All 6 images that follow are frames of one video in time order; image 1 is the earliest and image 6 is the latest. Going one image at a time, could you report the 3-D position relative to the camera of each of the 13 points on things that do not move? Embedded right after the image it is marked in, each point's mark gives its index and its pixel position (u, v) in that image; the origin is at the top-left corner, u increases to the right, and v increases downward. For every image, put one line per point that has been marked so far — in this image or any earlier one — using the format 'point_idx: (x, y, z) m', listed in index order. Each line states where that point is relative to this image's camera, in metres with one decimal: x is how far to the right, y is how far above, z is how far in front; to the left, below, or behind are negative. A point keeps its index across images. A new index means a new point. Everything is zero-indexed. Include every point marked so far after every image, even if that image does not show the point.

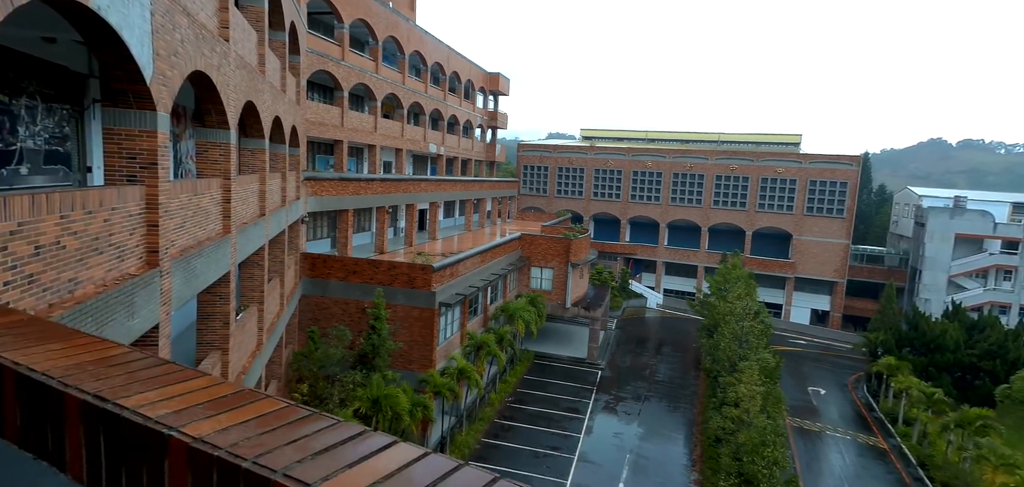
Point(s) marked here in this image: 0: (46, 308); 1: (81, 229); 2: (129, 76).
0: (-3.9, -0.5, +4.8) m
1: (-4.0, +0.1, +5.3) m
2: (-4.2, +1.8, +6.4) m
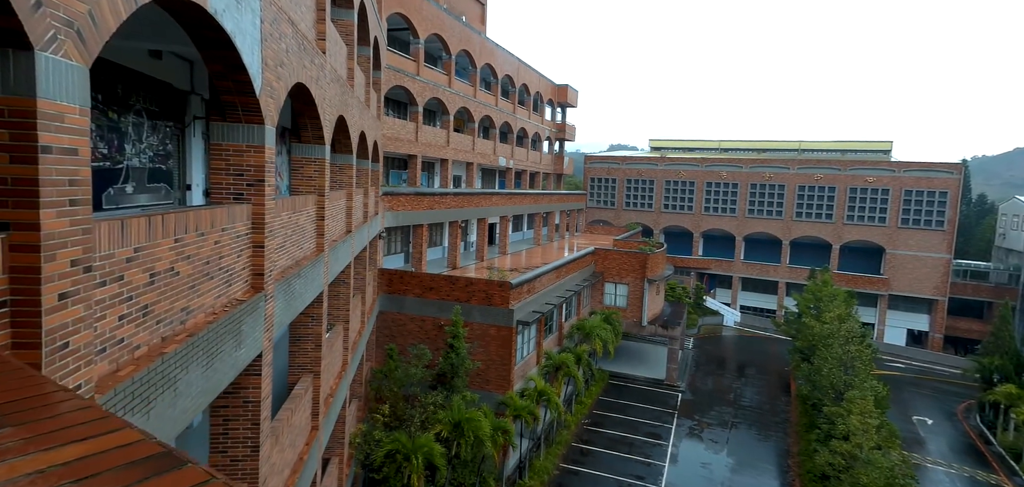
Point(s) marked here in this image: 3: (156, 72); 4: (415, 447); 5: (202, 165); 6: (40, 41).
0: (-2.6, -0.7, +4.3) m
1: (-2.7, -0.1, +4.9) m
2: (-2.8, +1.6, +6.0) m
3: (-4.9, +2.4, +8.0) m
4: (-2.3, -4.8, +13.8) m
5: (-5.2, +1.3, +9.5) m
6: (-2.2, +0.9, +2.7) m
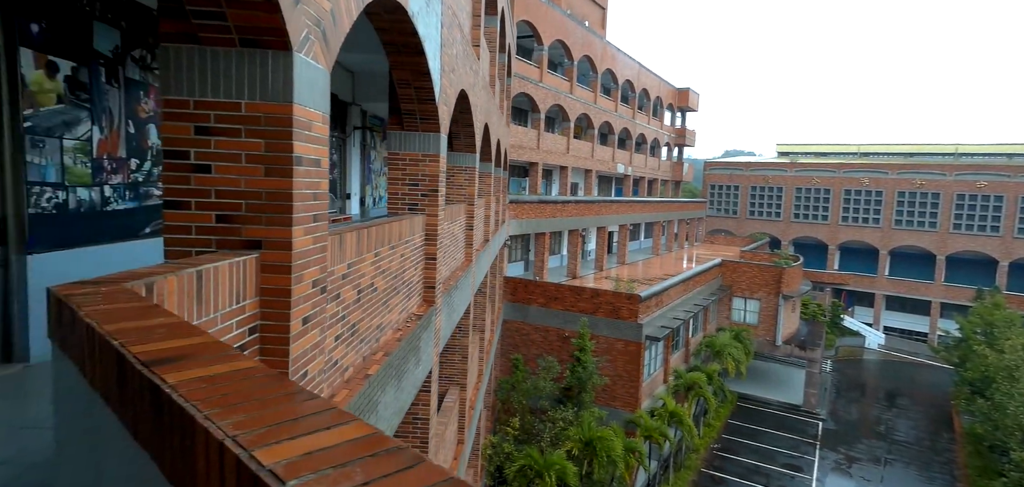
0: (-1.1, -0.8, +4.1) m
1: (-1.0, -0.2, +4.7) m
2: (-0.9, +1.5, +5.8) m
3: (-2.6, +2.2, +8.1) m
4: (+0.8, -5.1, +13.3) m
5: (-2.6, +1.2, +9.7) m
6: (-0.9, +0.9, +2.4) m
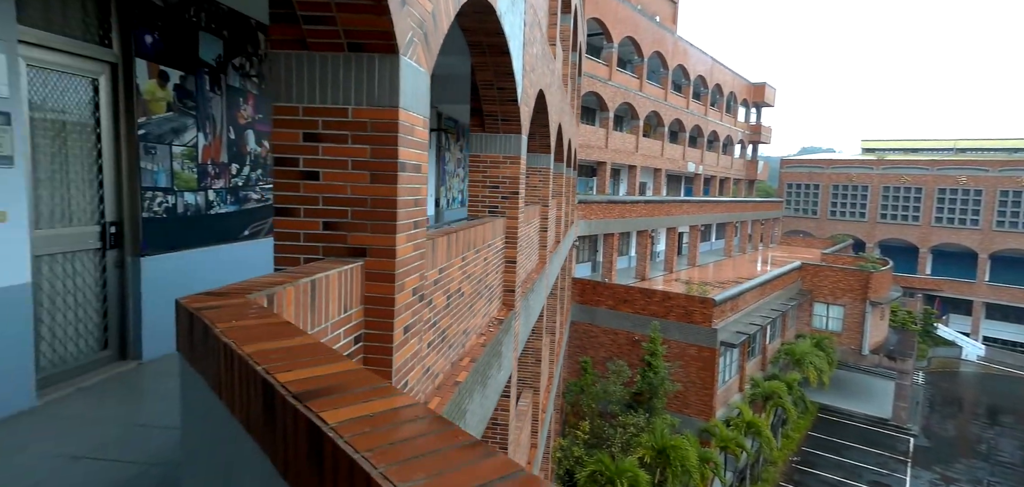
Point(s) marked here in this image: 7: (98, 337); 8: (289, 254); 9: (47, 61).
0: (-0.4, -0.9, +4.1) m
1: (-0.3, -0.2, +4.6) m
2: (-0.1, +1.5, +5.7) m
3: (-1.5, +2.2, +8.2) m
4: (+2.4, -5.1, +13.0) m
5: (-1.3, +1.2, +9.7) m
6: (-0.4, +0.8, +2.4) m
7: (-2.8, -0.6, +3.9) m
8: (-1.0, 0.0, +2.5) m
9: (-2.7, +1.1, +3.5) m
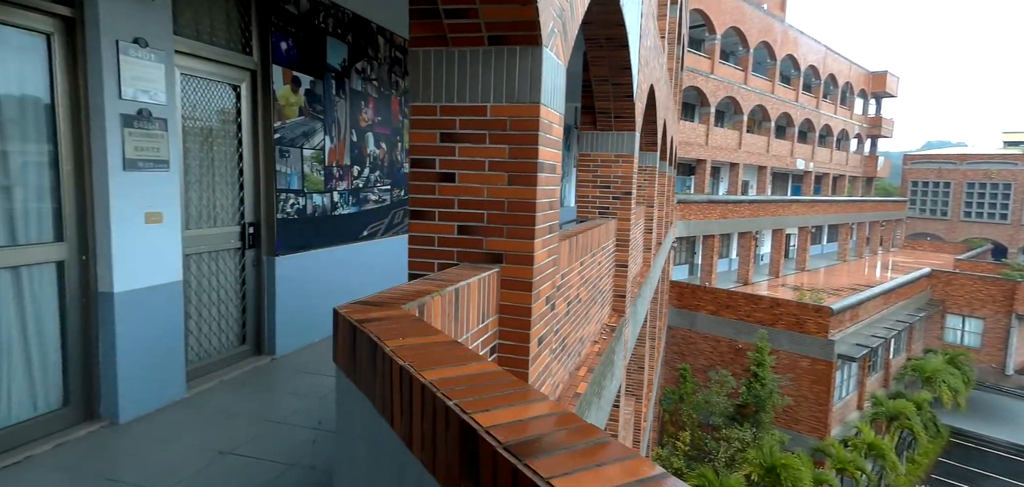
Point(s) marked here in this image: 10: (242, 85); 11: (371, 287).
0: (+0.4, -0.9, +3.9) m
1: (+0.6, -0.2, +4.4) m
2: (+1.0, +1.4, +5.4) m
3: (0.0, +2.2, +8.2) m
4: (+4.5, -5.2, +12.3) m
5: (+0.4, +1.2, +9.7) m
6: (+0.1, +0.8, +2.2) m
7: (-2.0, -0.6, +4.1) m
8: (-0.4, -0.1, +2.5) m
9: (-2.0, +1.1, +3.6) m
10: (-1.9, +1.1, +4.0) m
11: (-1.4, -0.4, +5.6) m
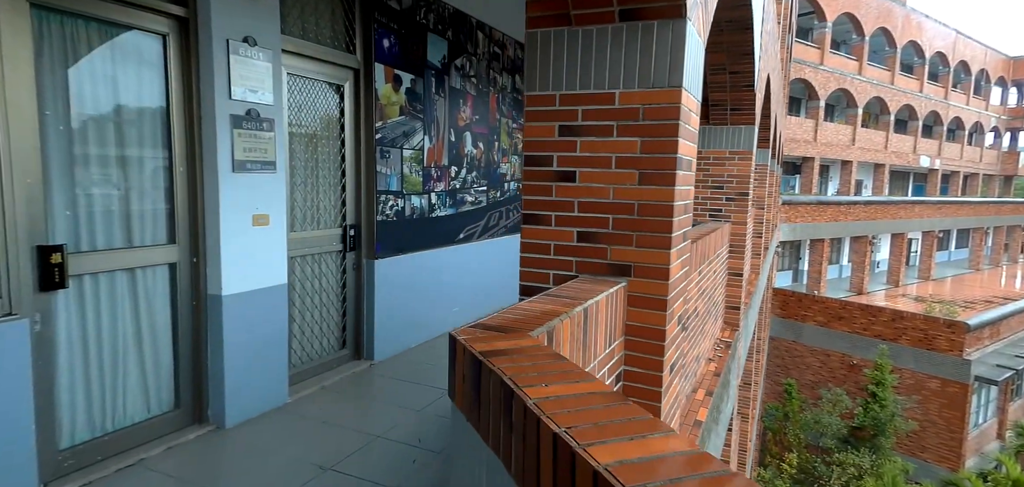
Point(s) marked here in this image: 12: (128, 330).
0: (+1.0, -0.9, +3.5) m
1: (+1.3, -0.3, +4.0) m
2: (+1.9, +1.4, +4.9) m
3: (+1.3, +2.2, +7.8) m
4: (+6.3, -5.3, +11.2) m
5: (+1.9, +1.1, +9.2) m
6: (+0.6, +0.8, +1.9) m
7: (-1.2, -0.6, +4.1) m
8: (+0.1, -0.1, +2.2) m
9: (-1.3, +1.1, +3.6) m
10: (-1.1, +1.1, +3.9) m
11: (-0.4, -0.4, +5.5) m
12: (-1.9, -0.4, +2.8) m
